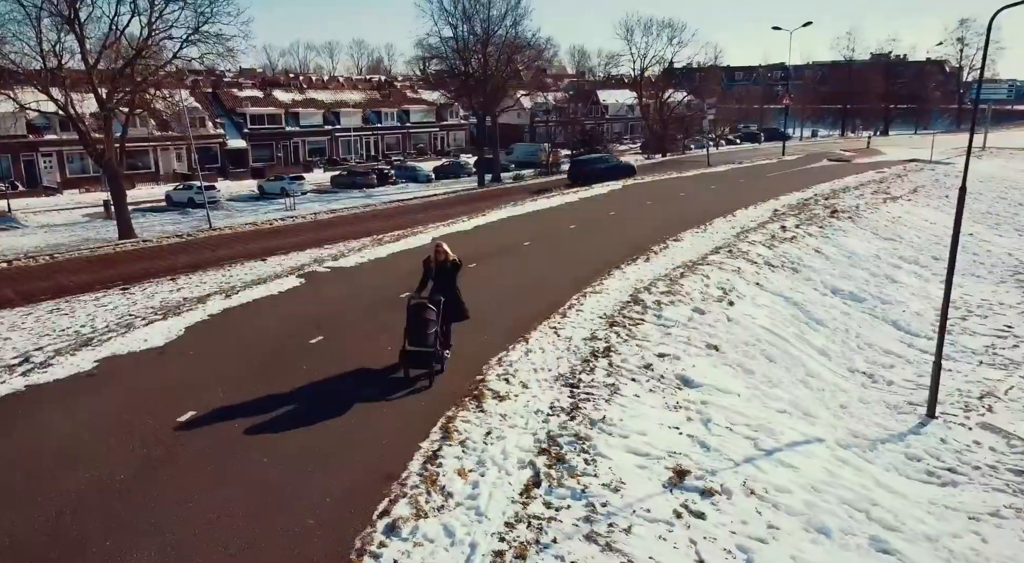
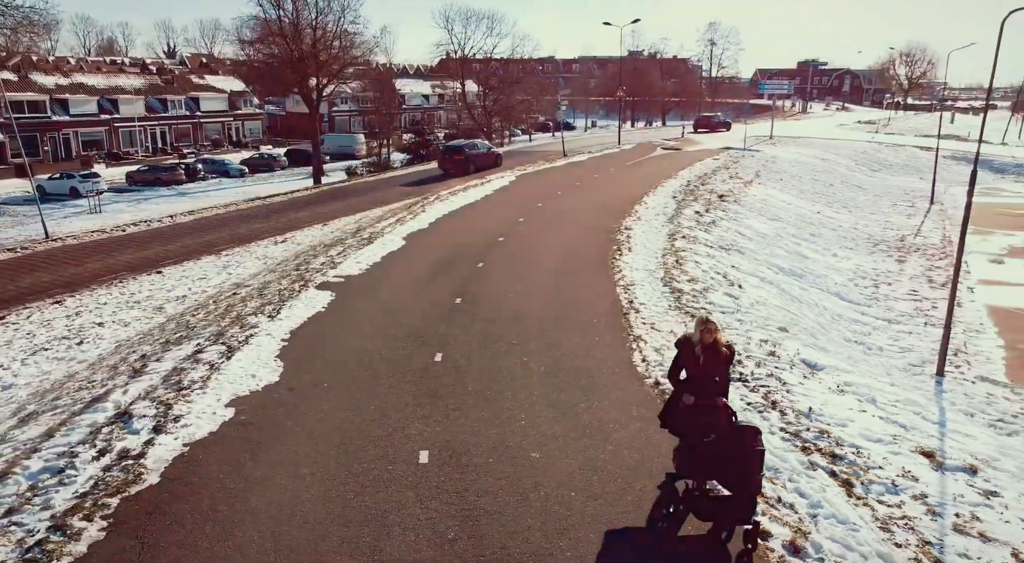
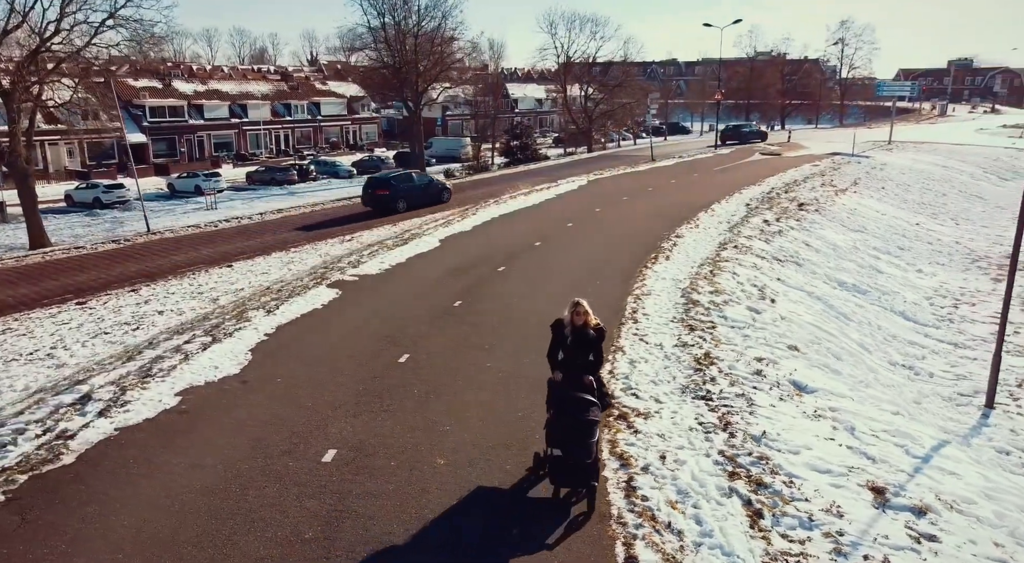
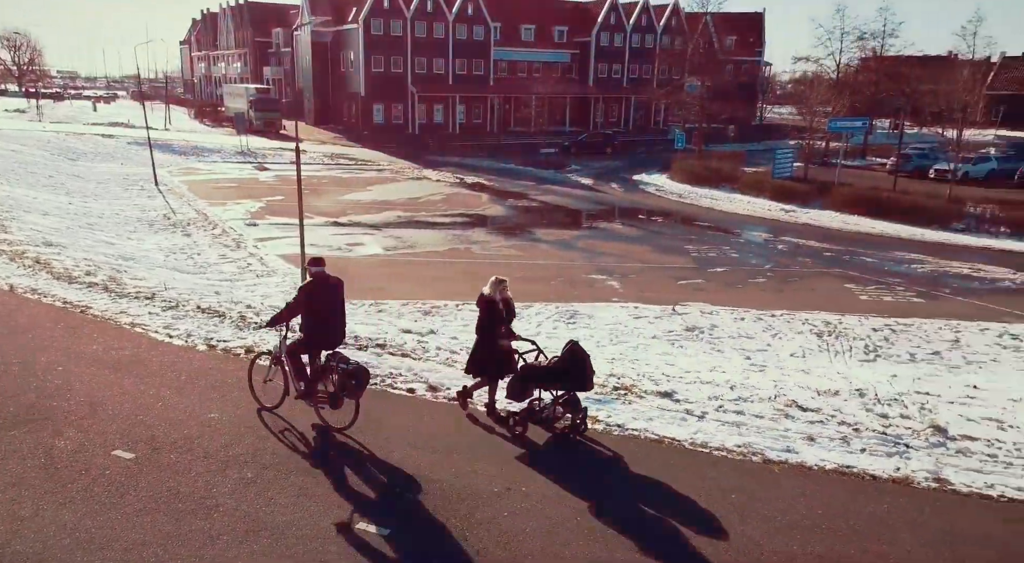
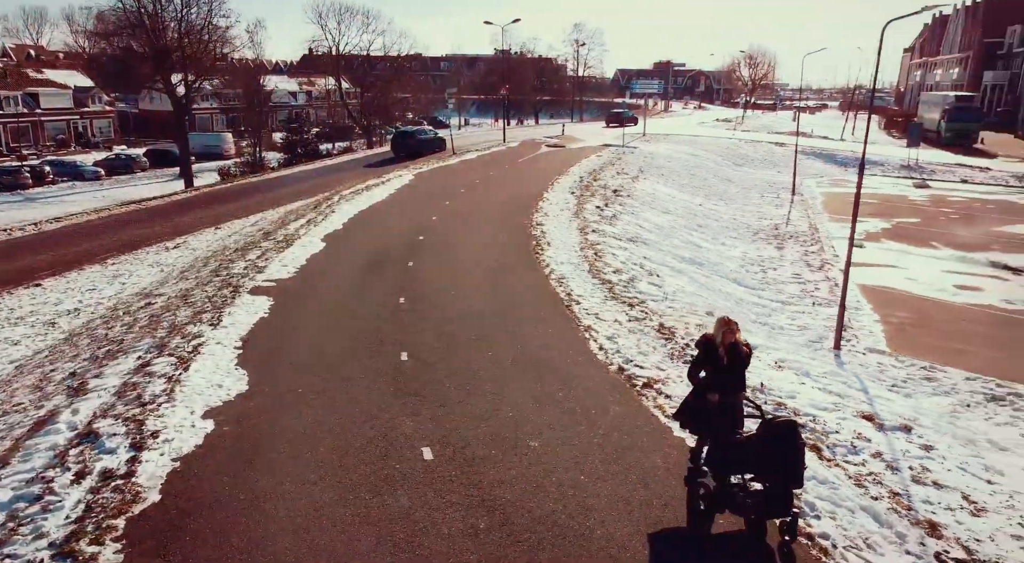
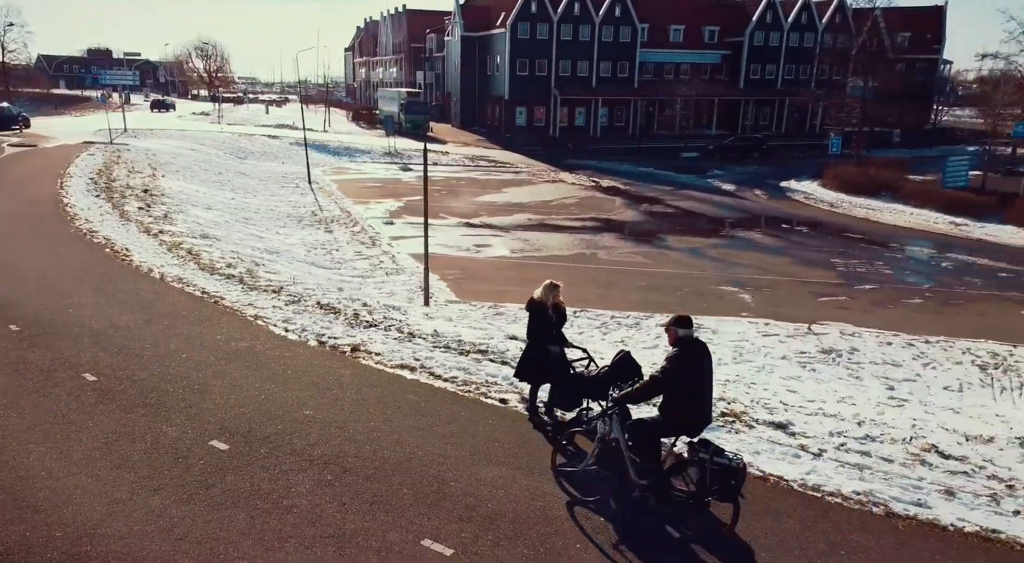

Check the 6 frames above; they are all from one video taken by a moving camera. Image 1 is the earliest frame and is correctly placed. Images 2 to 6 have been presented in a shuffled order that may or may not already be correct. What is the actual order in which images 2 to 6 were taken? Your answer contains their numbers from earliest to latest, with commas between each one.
3, 2, 5, 6, 4
